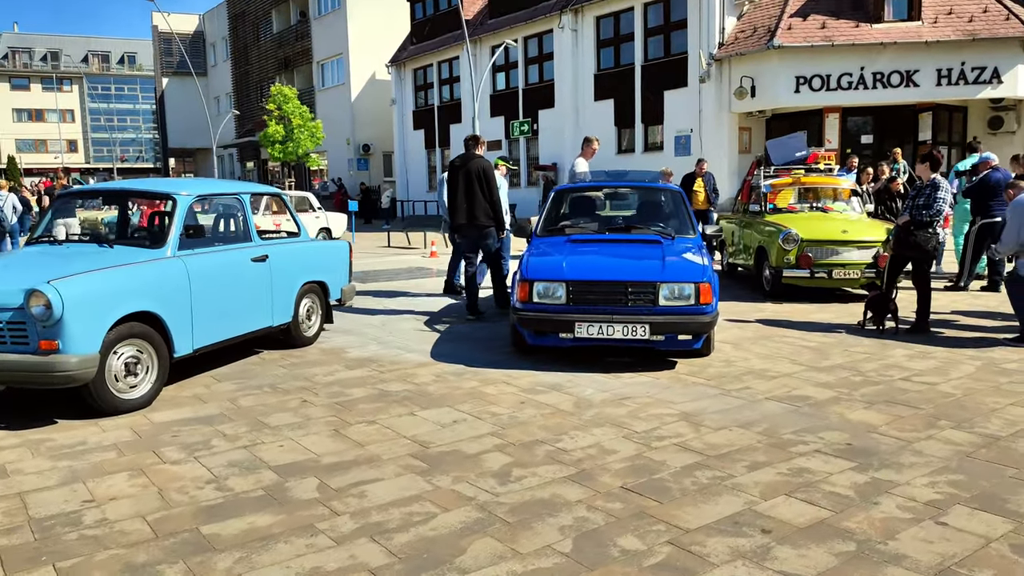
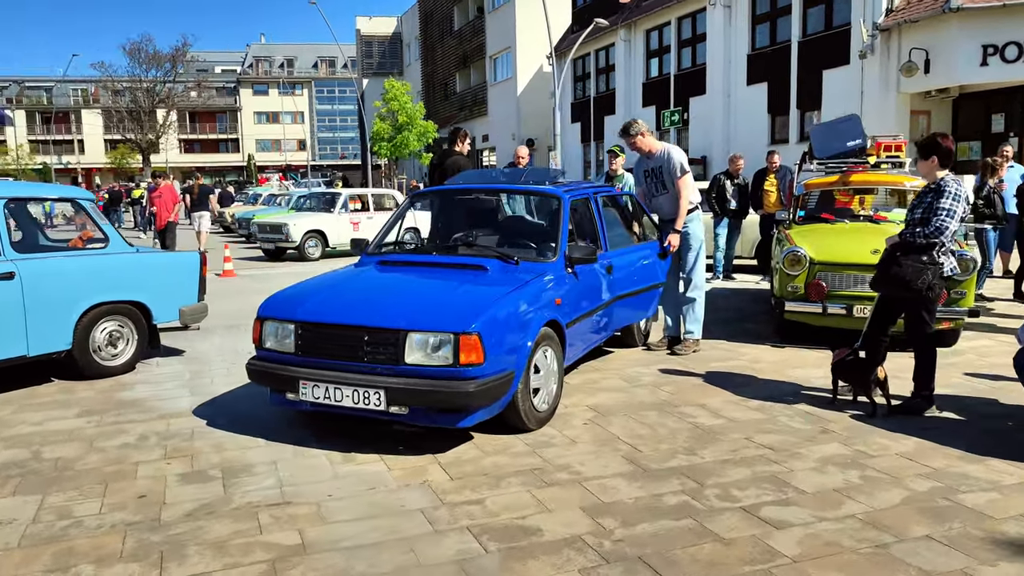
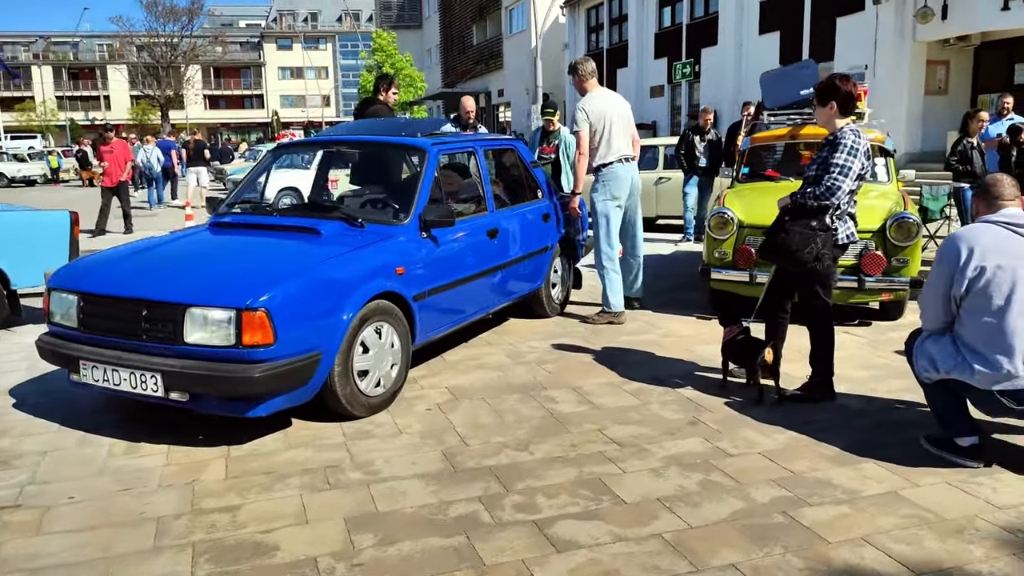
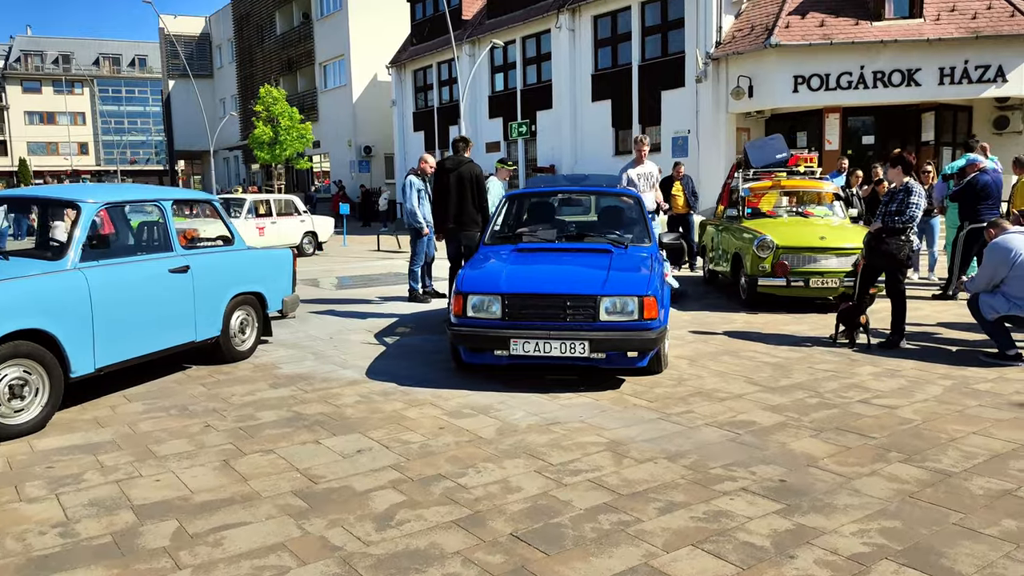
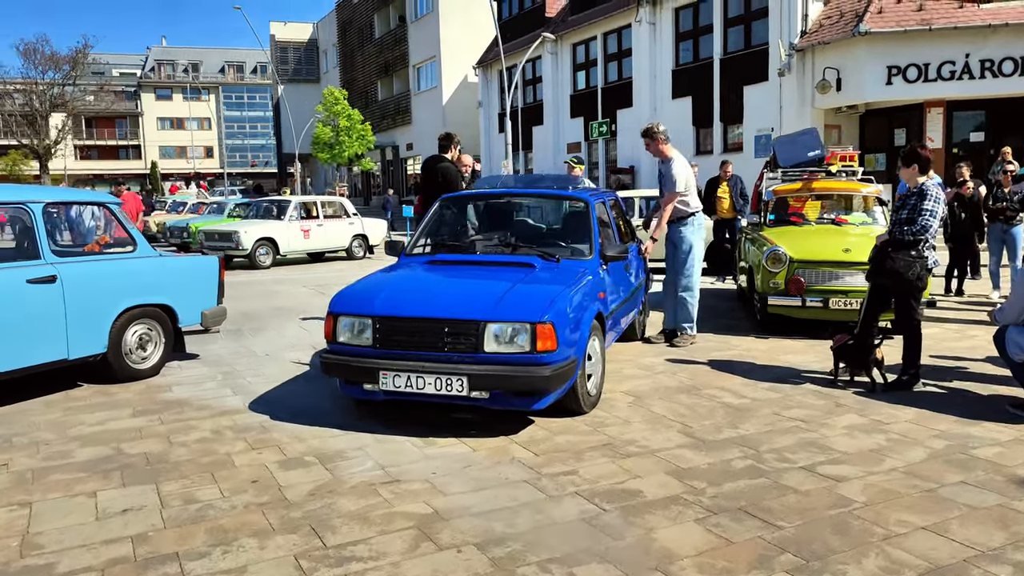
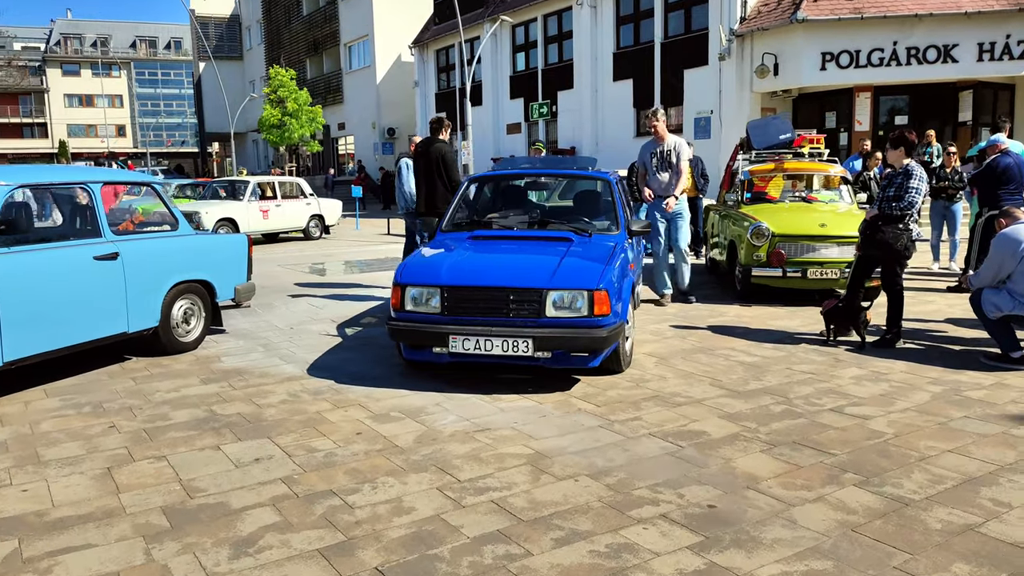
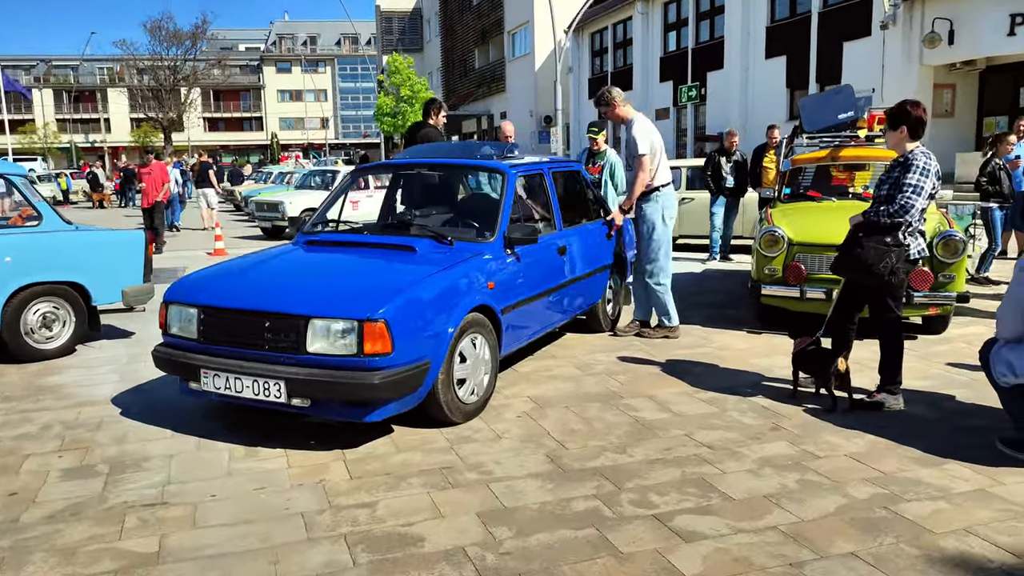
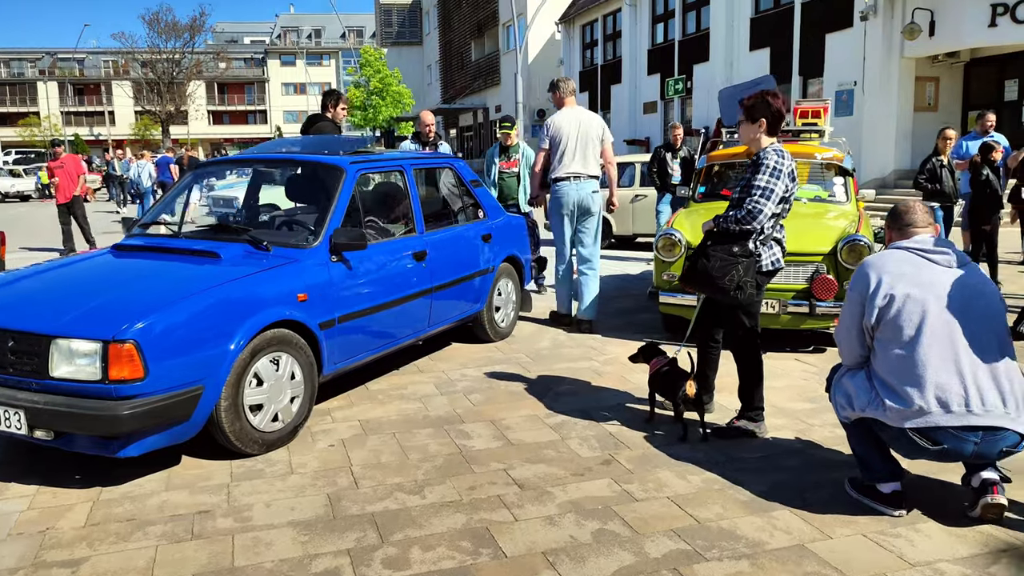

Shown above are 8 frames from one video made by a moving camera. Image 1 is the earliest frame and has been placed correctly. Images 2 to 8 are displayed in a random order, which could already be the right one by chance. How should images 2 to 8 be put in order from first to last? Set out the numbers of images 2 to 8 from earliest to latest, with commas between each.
4, 6, 5, 2, 7, 3, 8
